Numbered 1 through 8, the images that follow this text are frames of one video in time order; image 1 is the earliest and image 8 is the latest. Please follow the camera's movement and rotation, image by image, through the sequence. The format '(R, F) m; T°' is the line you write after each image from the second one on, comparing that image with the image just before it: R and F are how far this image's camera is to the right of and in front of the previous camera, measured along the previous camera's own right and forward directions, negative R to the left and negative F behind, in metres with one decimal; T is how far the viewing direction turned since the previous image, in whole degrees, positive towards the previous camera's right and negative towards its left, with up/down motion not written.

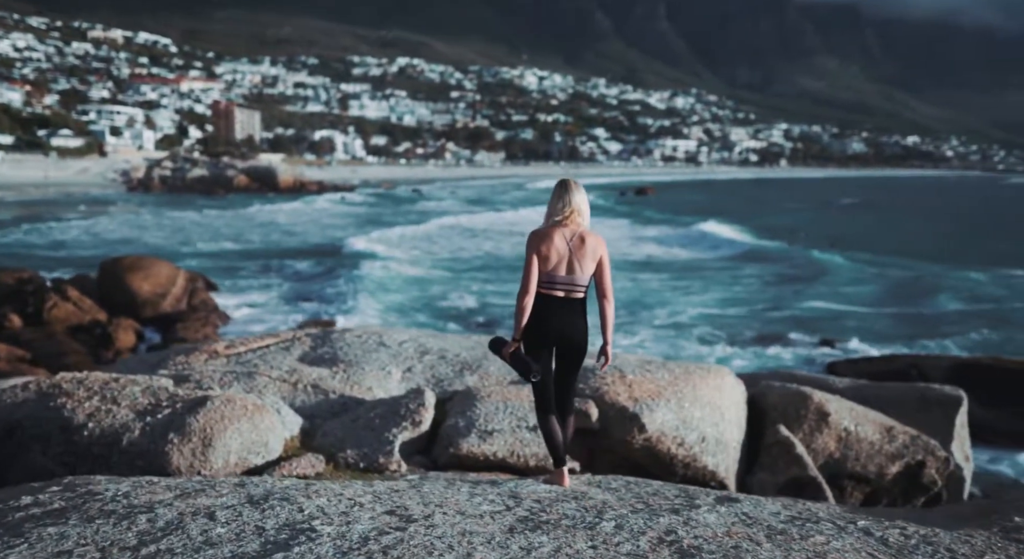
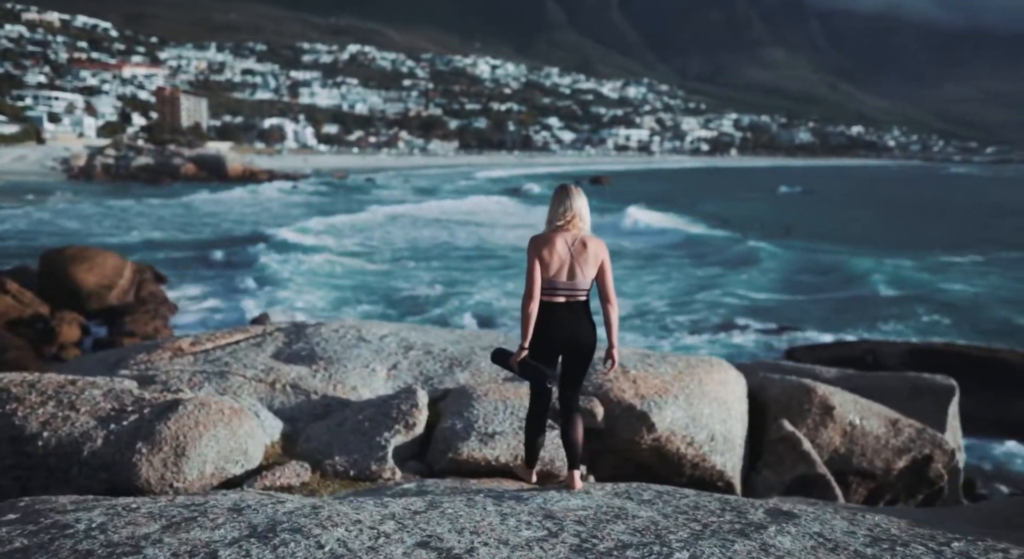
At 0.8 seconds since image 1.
(-0.3, +0.4) m; +3°
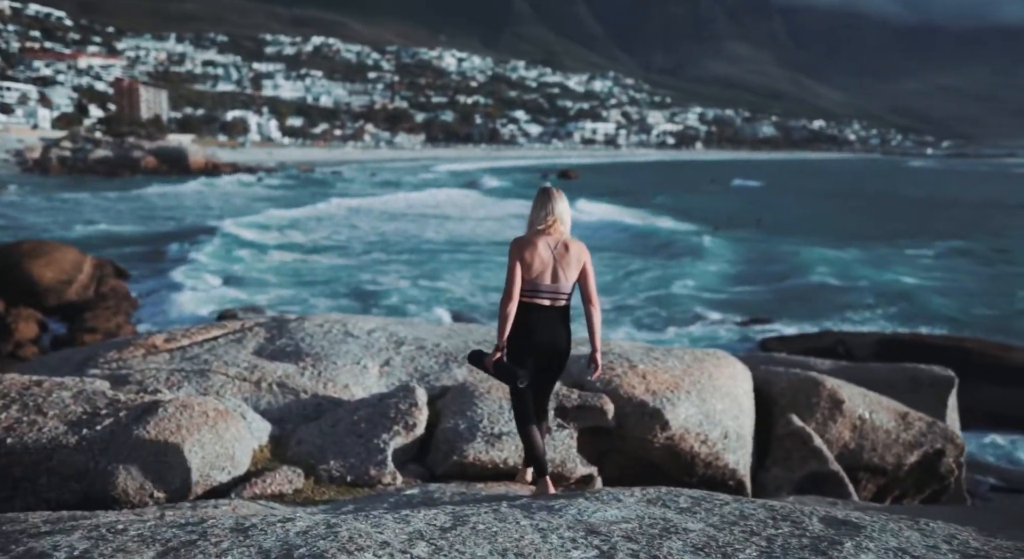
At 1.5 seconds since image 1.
(-0.2, +0.3) m; +2°
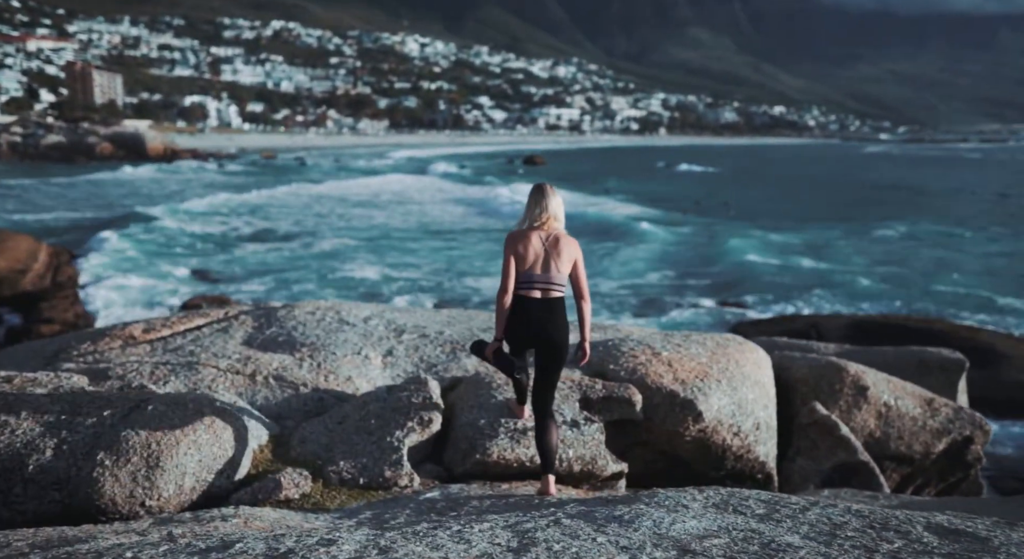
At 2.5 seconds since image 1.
(-0.3, +0.4) m; +2°
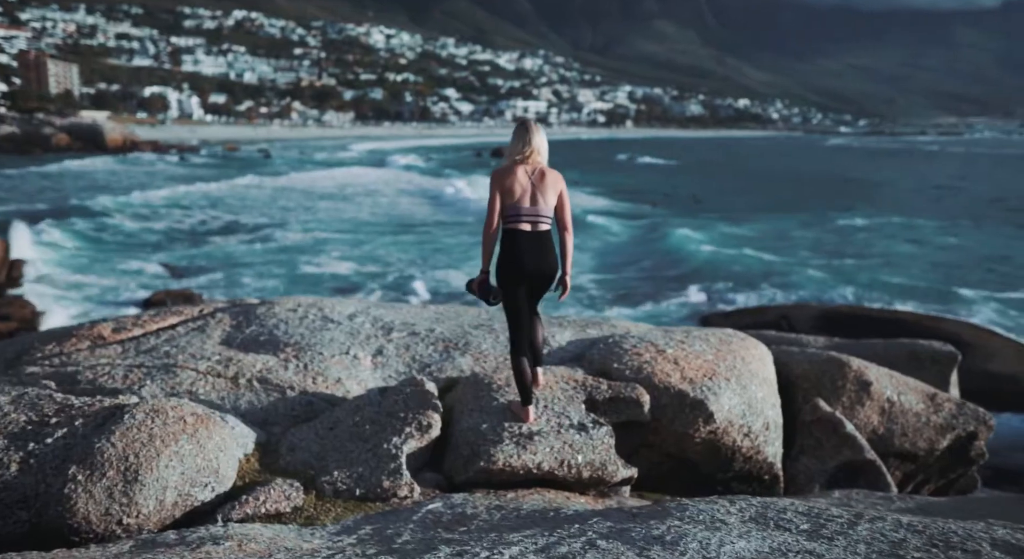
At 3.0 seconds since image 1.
(-0.2, +0.2) m; +2°
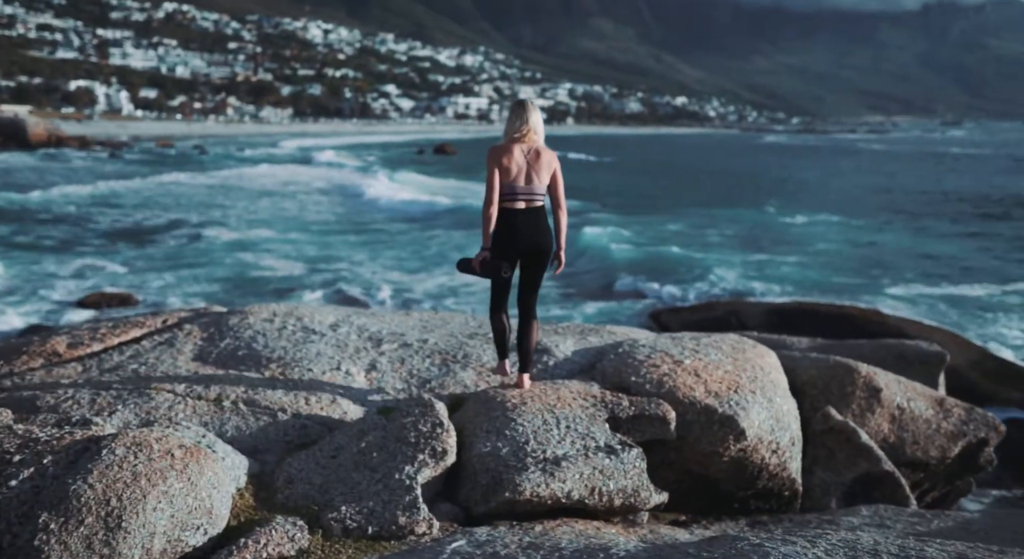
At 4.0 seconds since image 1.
(-0.3, +0.4) m; +4°
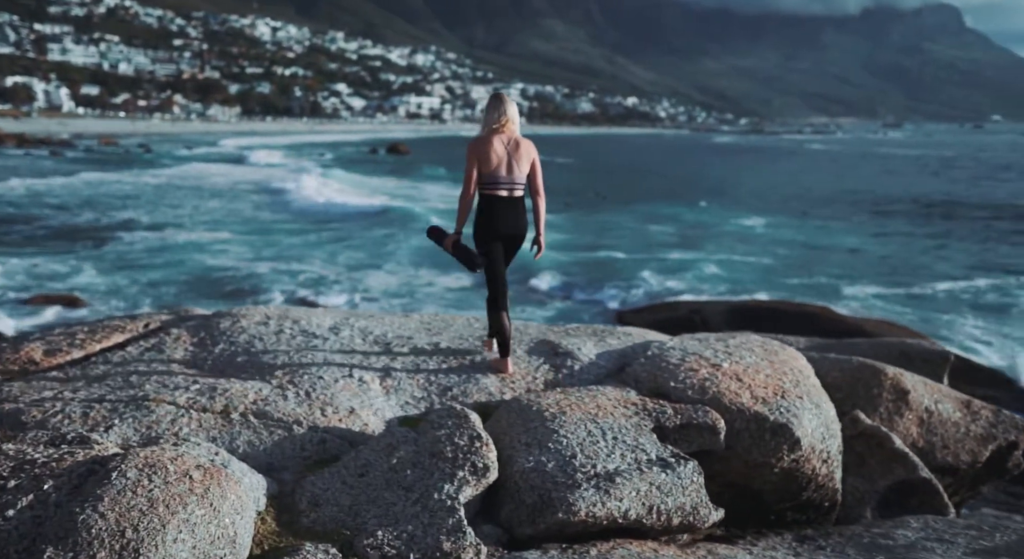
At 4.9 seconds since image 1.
(-0.3, +0.3) m; +3°
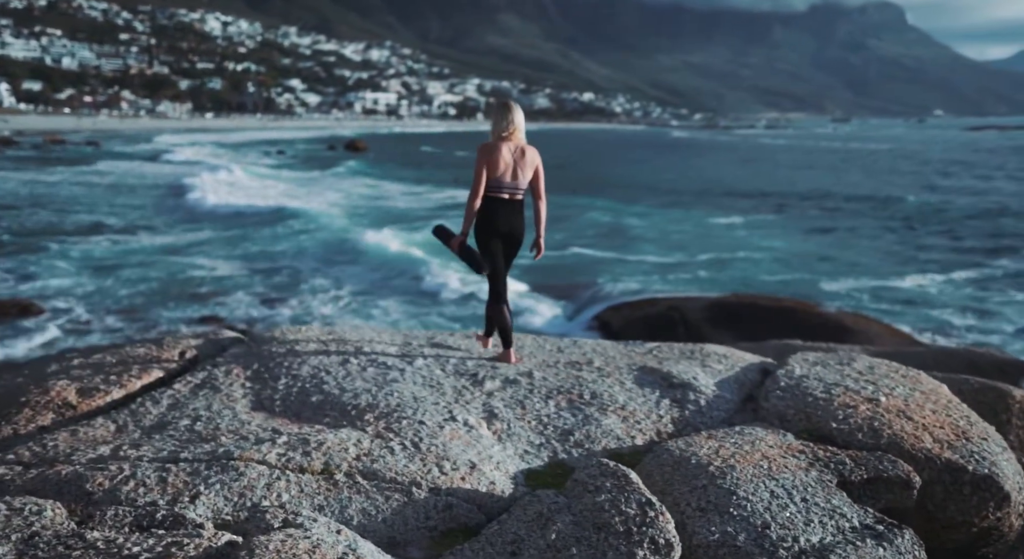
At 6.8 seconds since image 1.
(-0.7, +0.6) m; +3°
